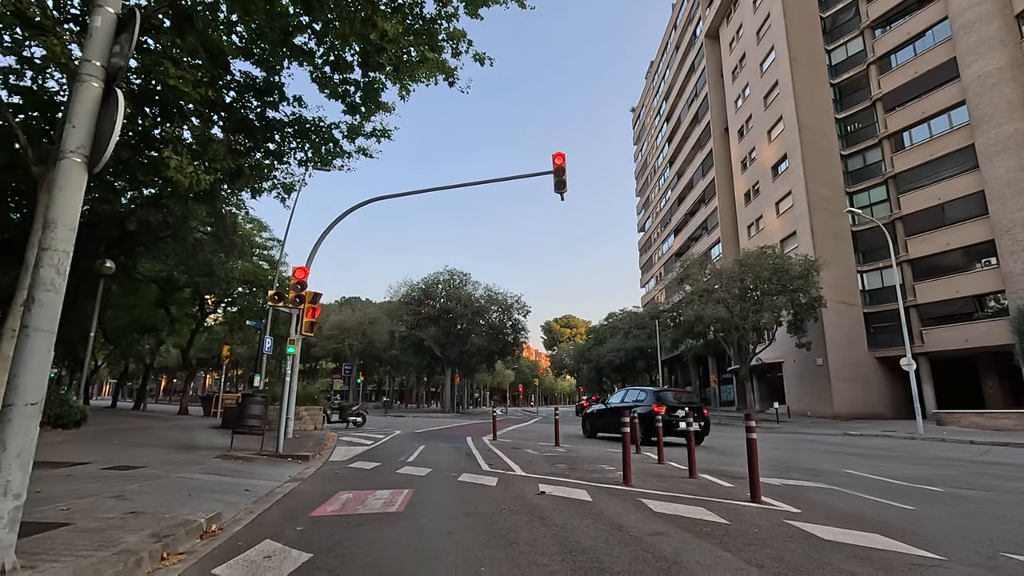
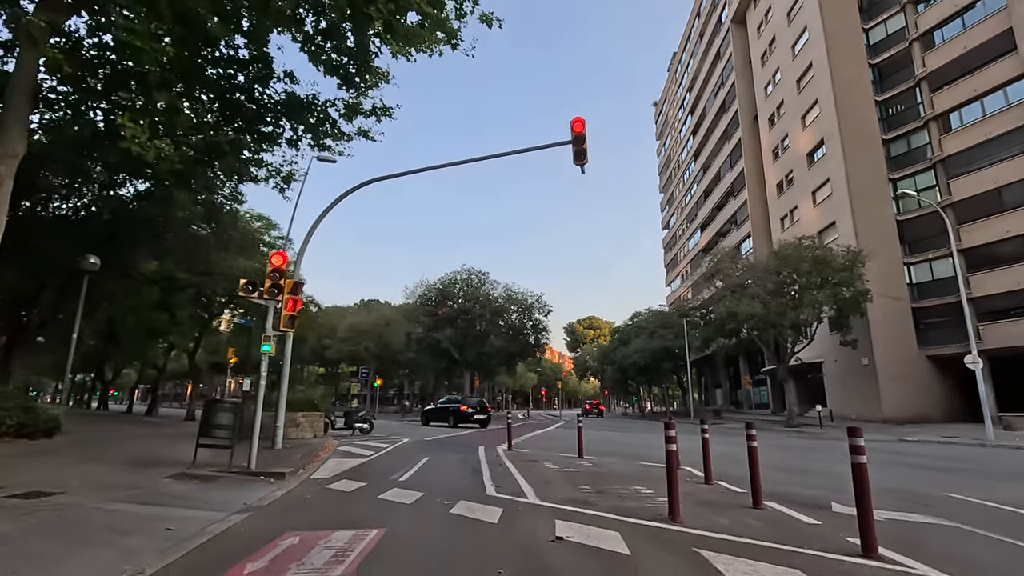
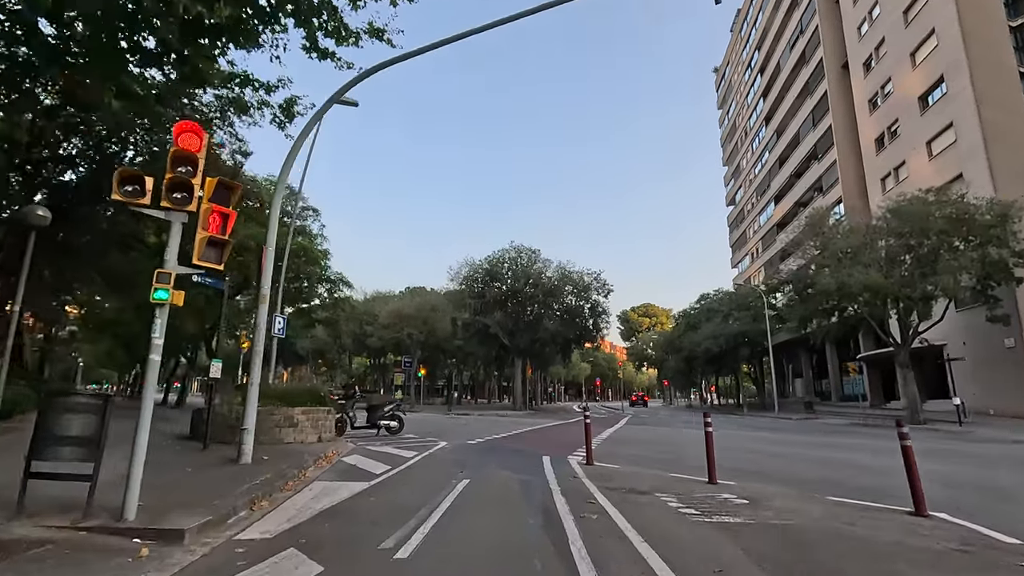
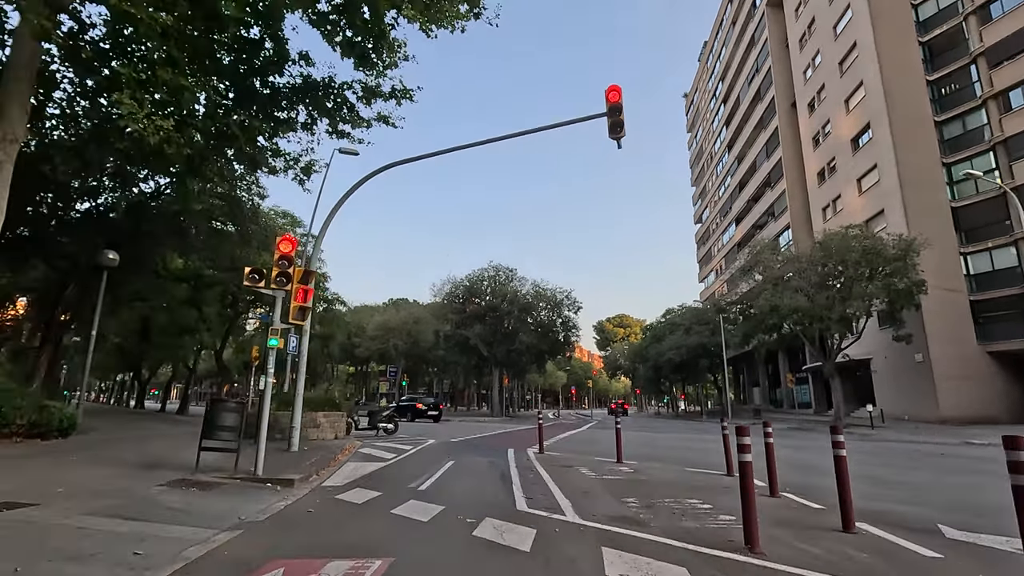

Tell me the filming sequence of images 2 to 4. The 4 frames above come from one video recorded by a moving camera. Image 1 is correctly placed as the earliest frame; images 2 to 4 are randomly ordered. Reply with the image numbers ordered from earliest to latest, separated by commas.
2, 4, 3
